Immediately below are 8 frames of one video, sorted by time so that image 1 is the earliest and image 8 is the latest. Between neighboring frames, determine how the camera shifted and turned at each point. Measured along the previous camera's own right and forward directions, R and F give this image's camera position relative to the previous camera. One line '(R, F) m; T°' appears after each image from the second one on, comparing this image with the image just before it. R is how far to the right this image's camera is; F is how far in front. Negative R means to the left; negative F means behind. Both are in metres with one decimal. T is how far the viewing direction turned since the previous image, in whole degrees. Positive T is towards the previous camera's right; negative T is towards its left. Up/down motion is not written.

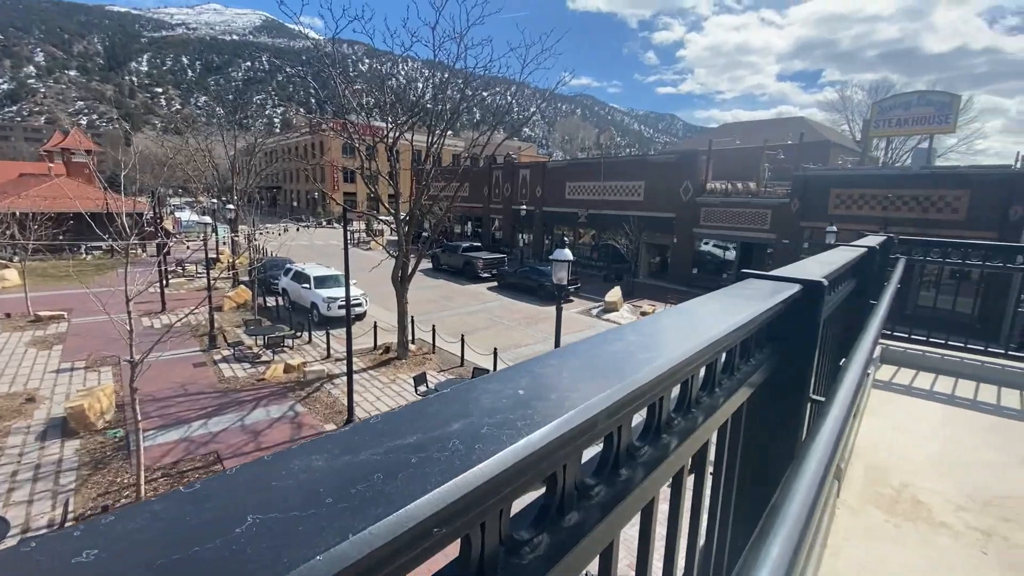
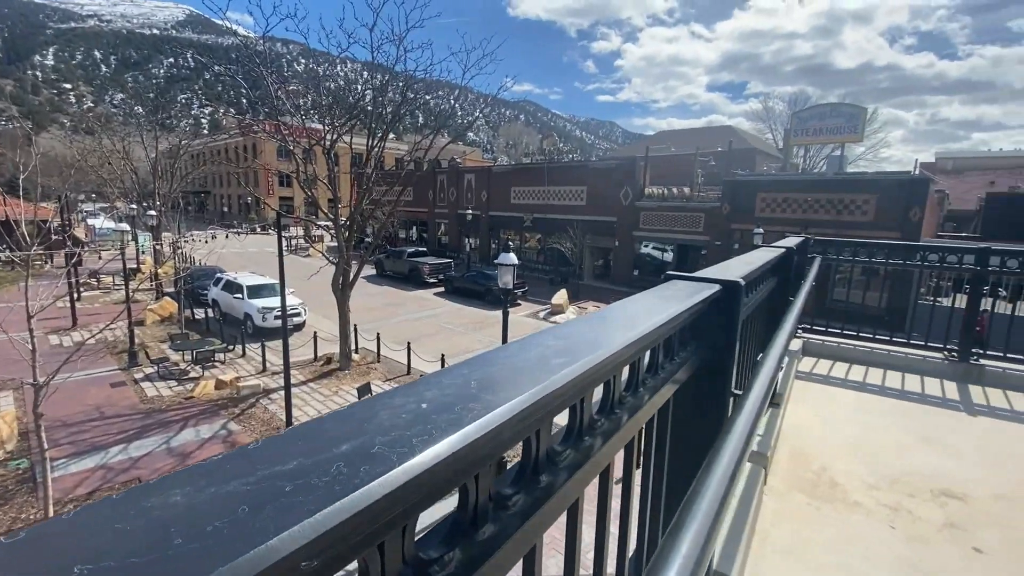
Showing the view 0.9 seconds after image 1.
(+0.1, 0.0) m; +6°
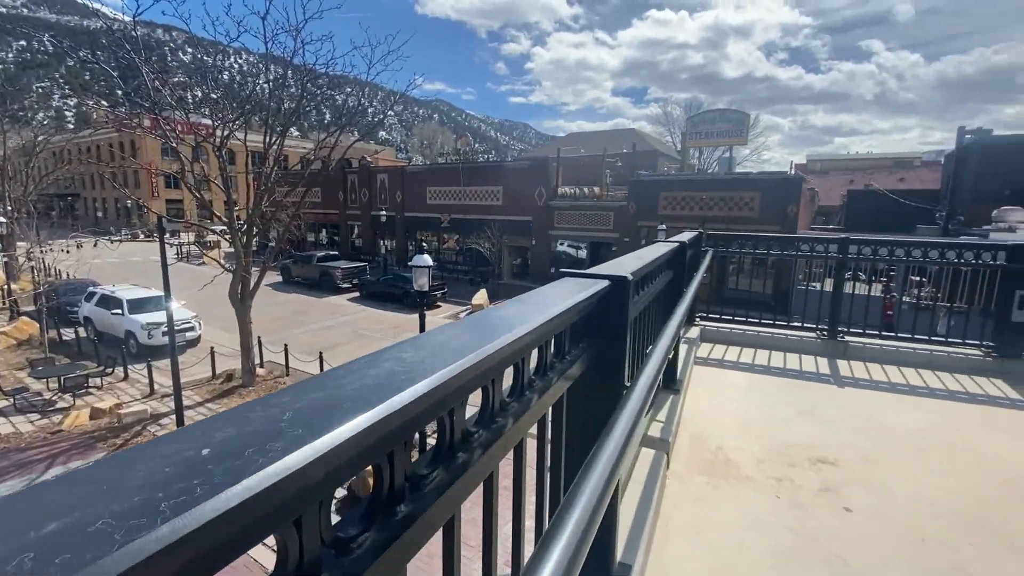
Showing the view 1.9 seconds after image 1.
(+0.1, +0.1) m; +9°
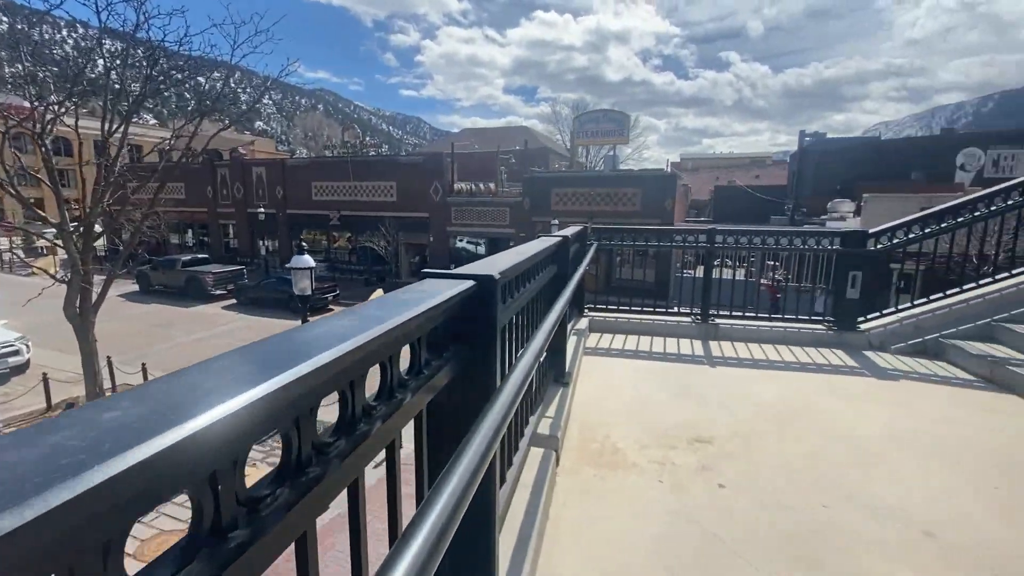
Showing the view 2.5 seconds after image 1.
(+0.1, +0.2) m; +12°
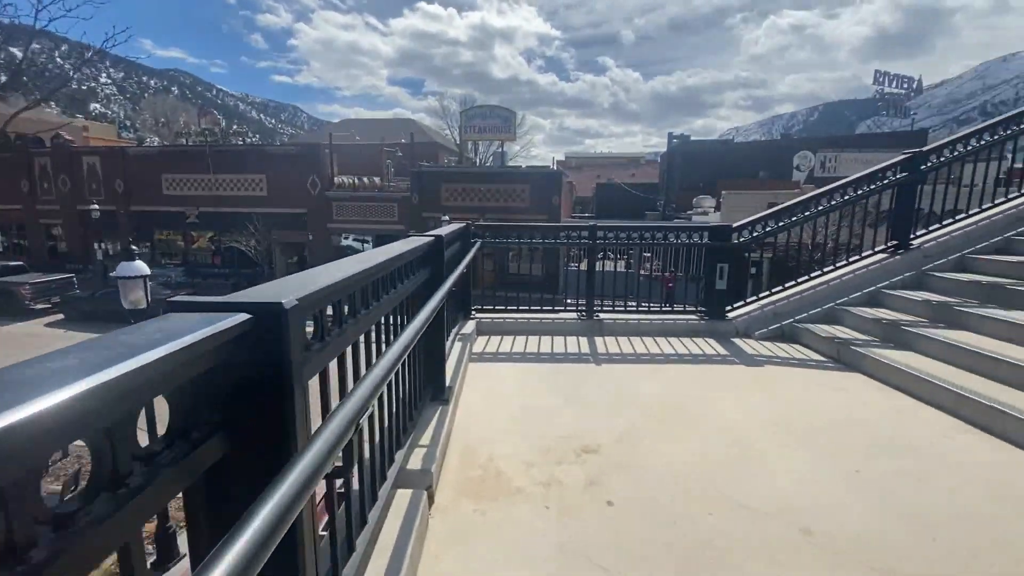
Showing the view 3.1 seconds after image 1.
(+0.2, +0.4) m; +13°
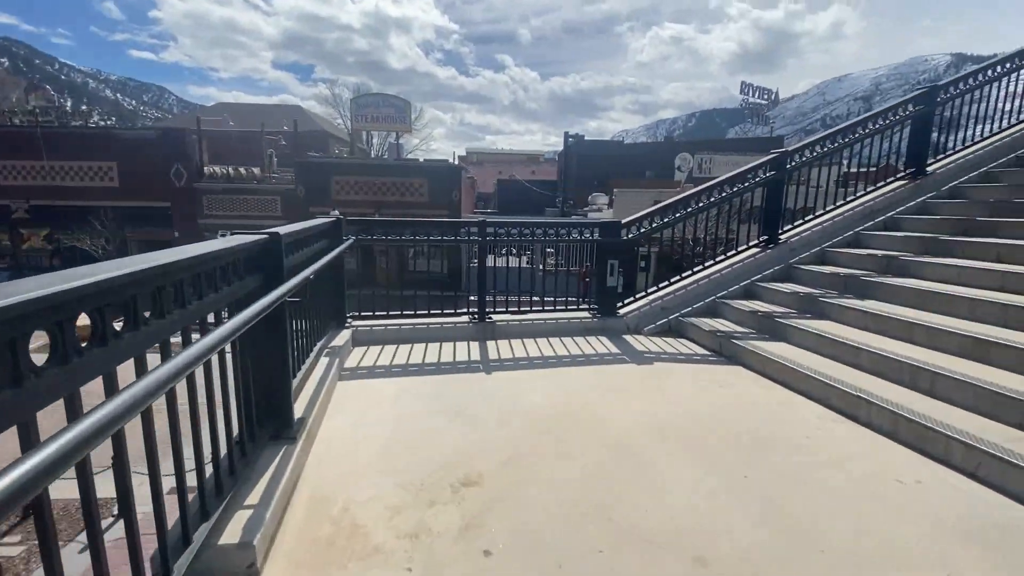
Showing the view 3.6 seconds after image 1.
(+0.2, +0.4) m; +11°
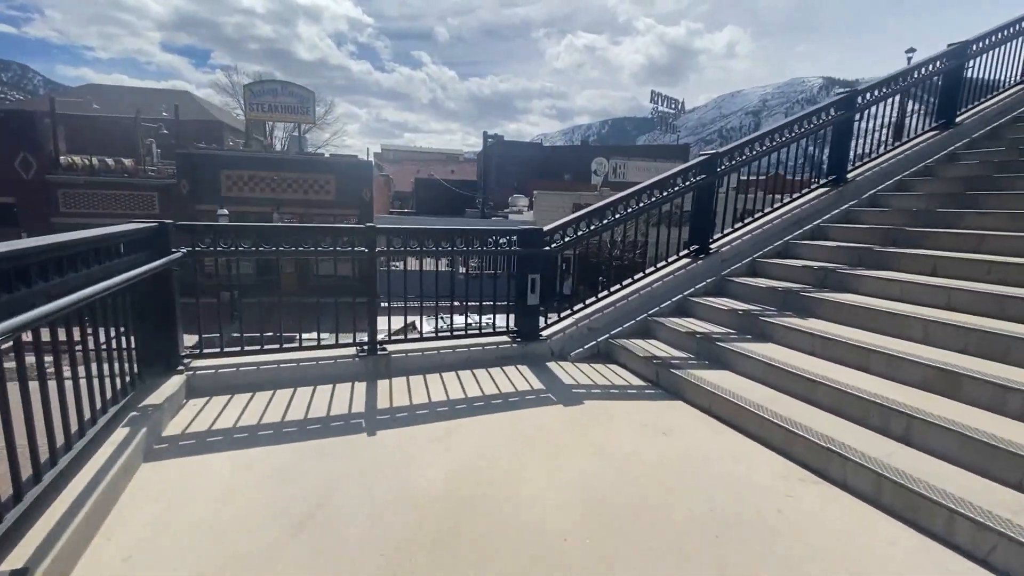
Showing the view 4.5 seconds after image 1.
(+0.2, +0.9) m; +9°
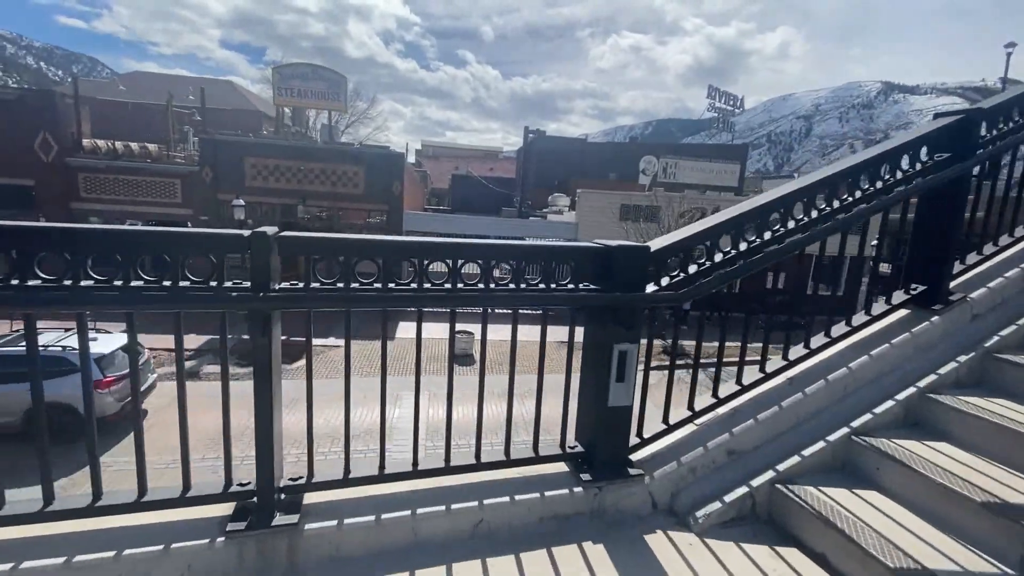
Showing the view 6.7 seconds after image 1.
(-0.2, +2.3) m; -4°
